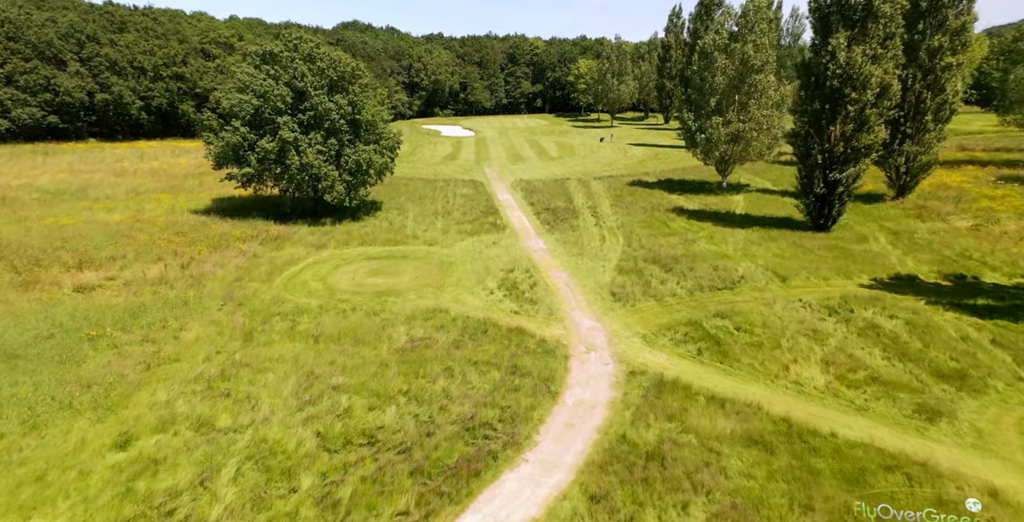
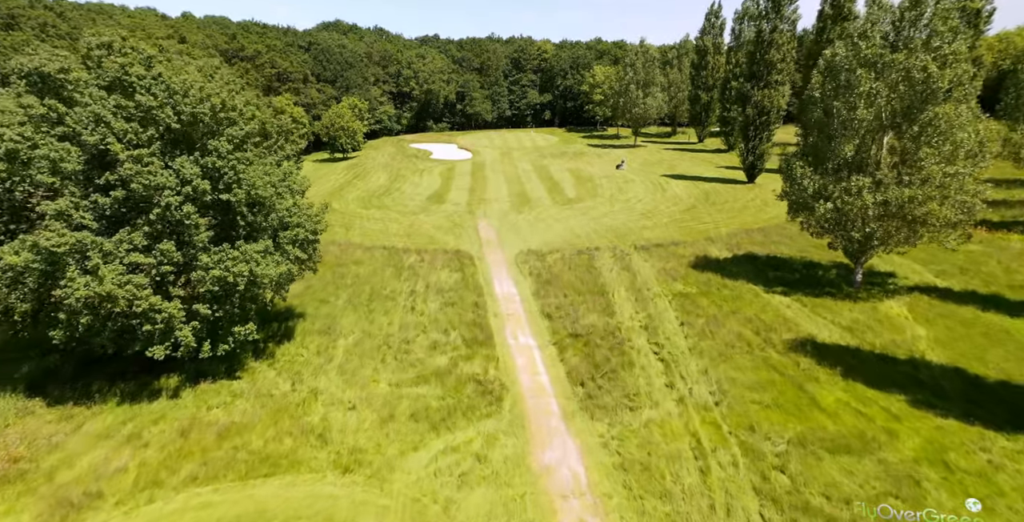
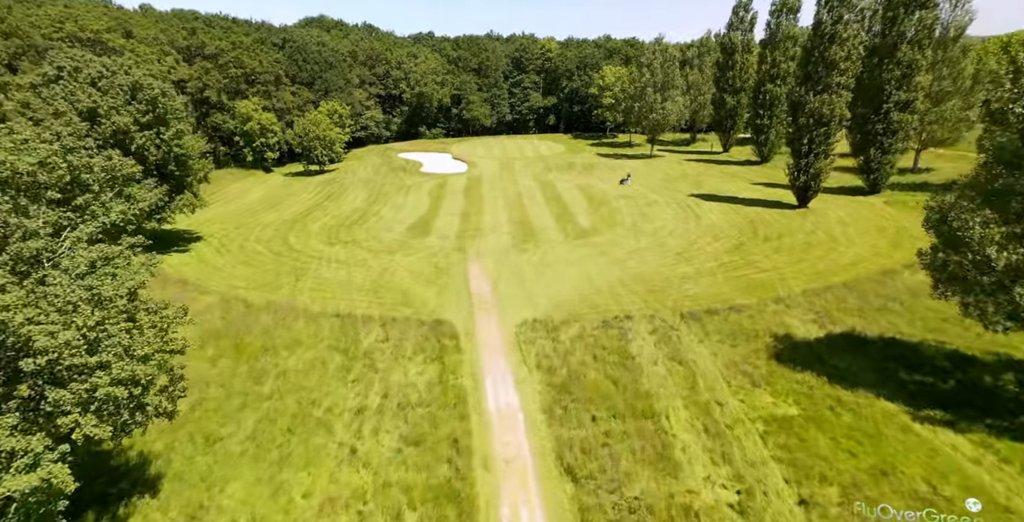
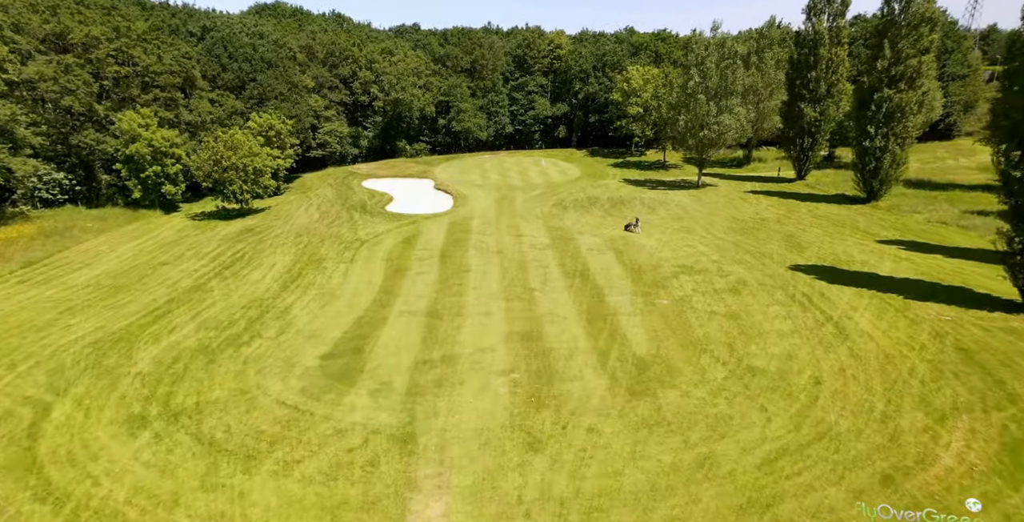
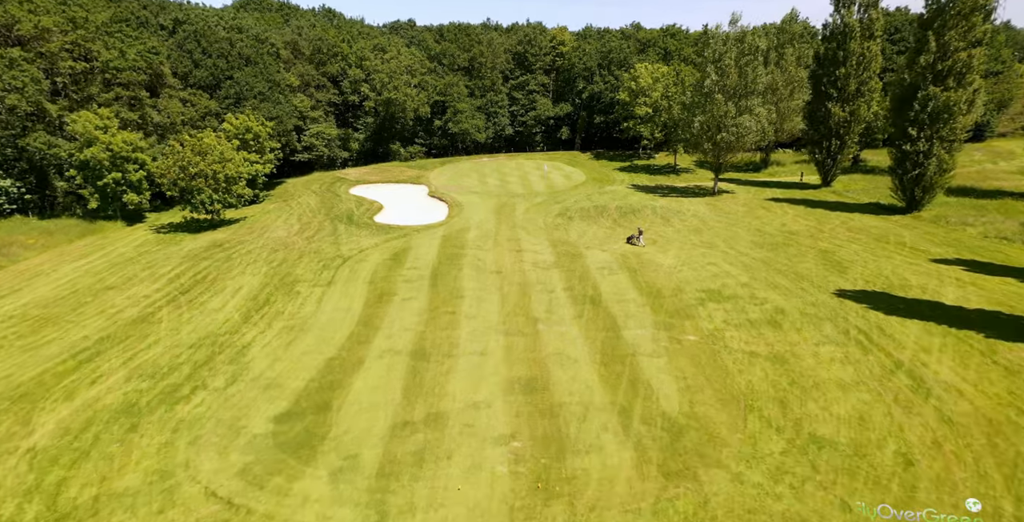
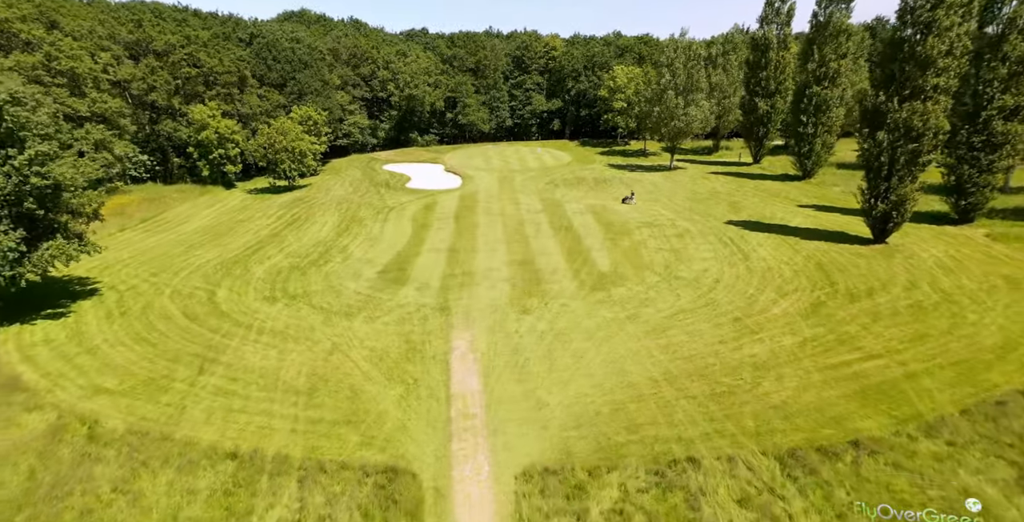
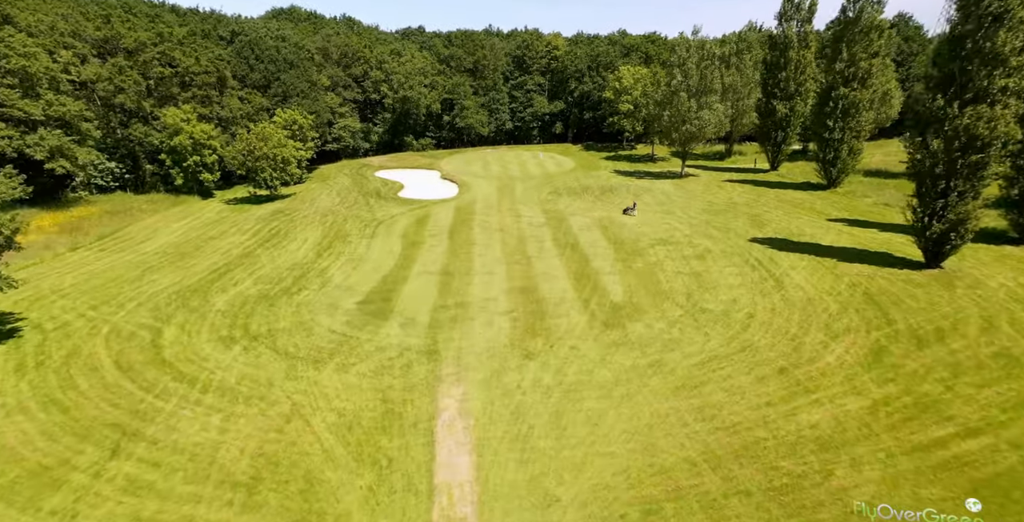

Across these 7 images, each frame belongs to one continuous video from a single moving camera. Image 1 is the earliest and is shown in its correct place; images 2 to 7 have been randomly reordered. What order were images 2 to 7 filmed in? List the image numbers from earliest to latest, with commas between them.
2, 3, 6, 7, 4, 5
